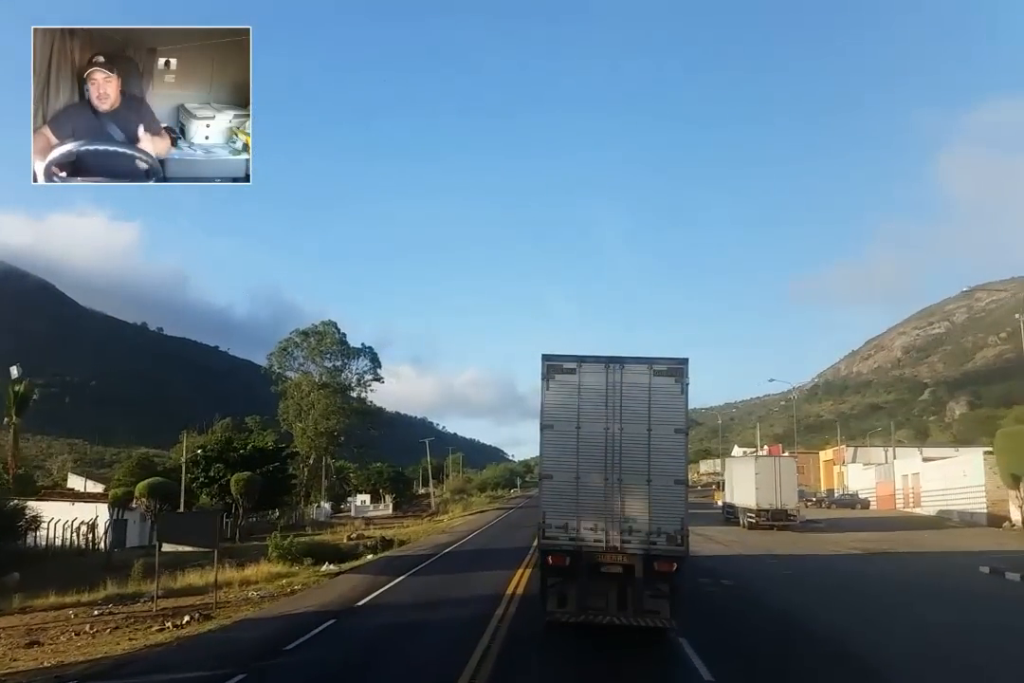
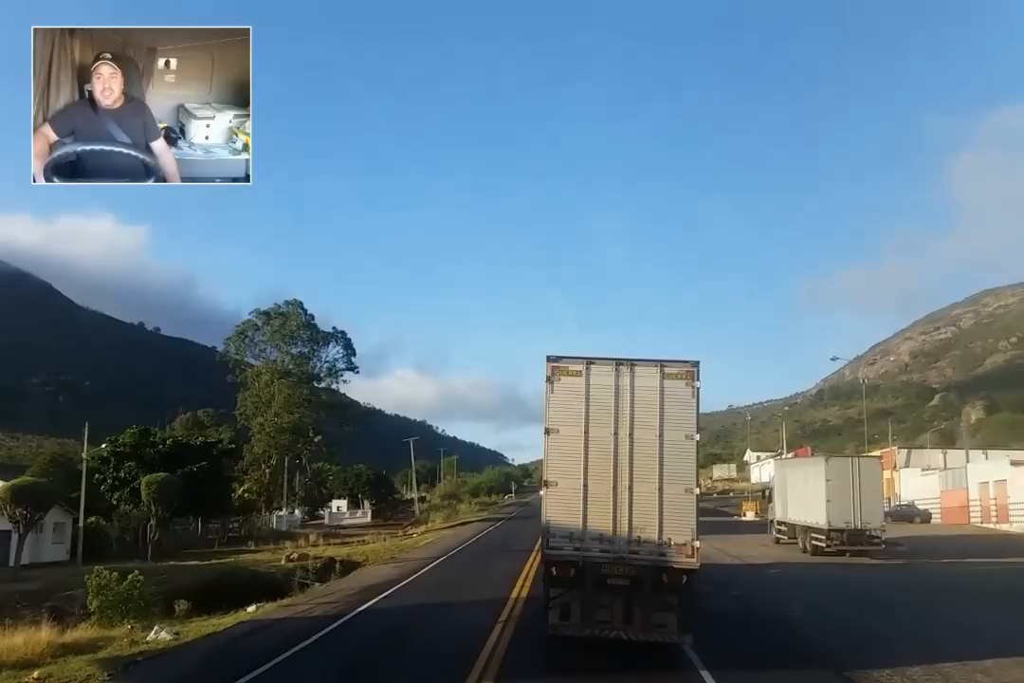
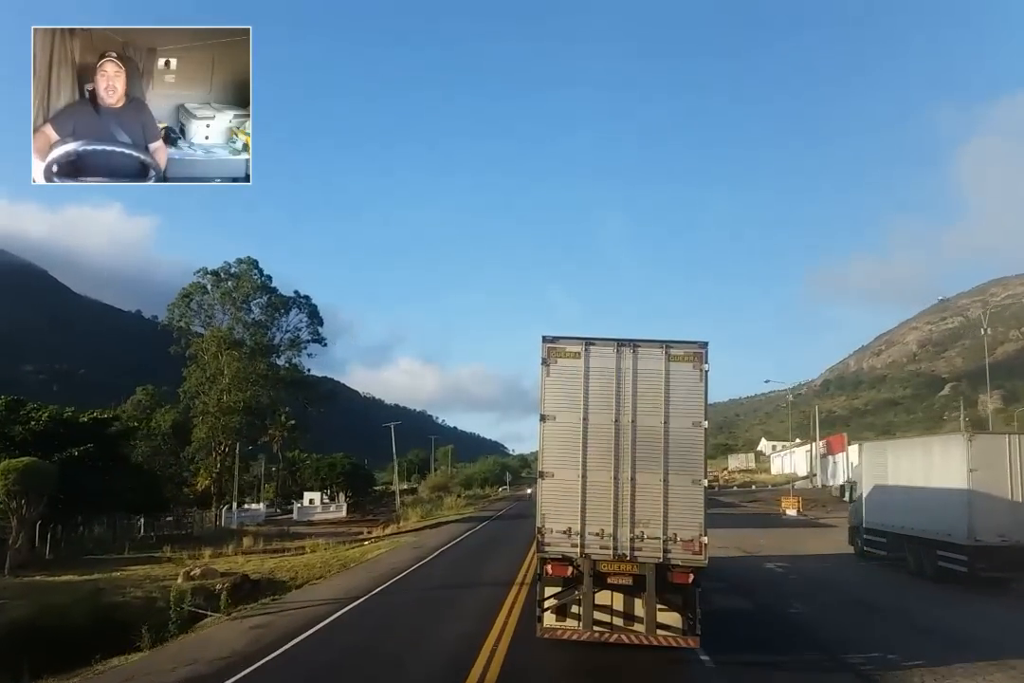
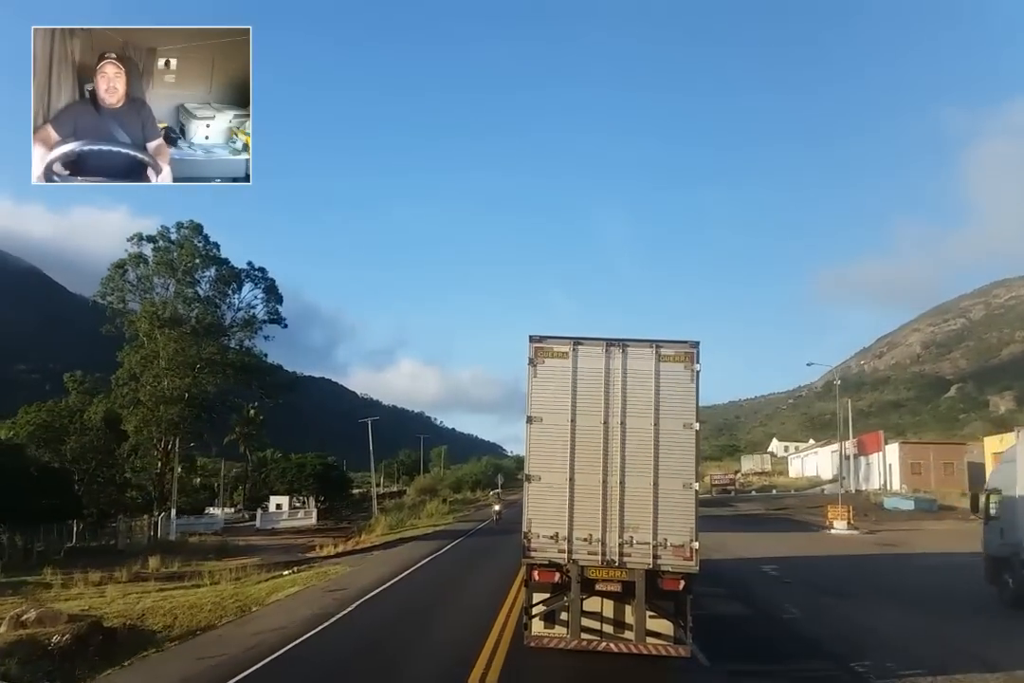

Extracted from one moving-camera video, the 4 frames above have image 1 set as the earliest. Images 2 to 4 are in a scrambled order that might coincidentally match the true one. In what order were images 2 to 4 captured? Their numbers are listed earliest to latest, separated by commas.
2, 3, 4
